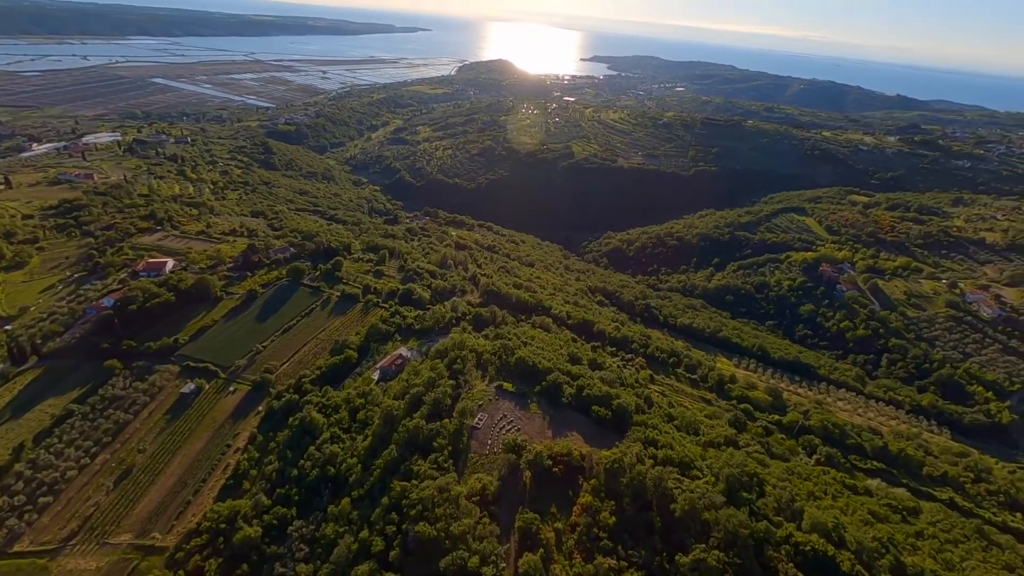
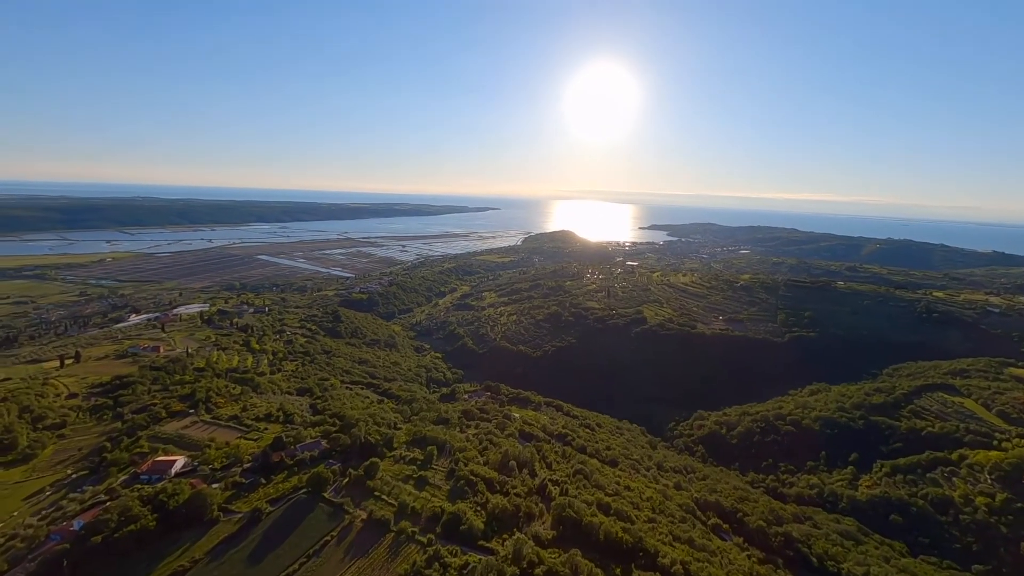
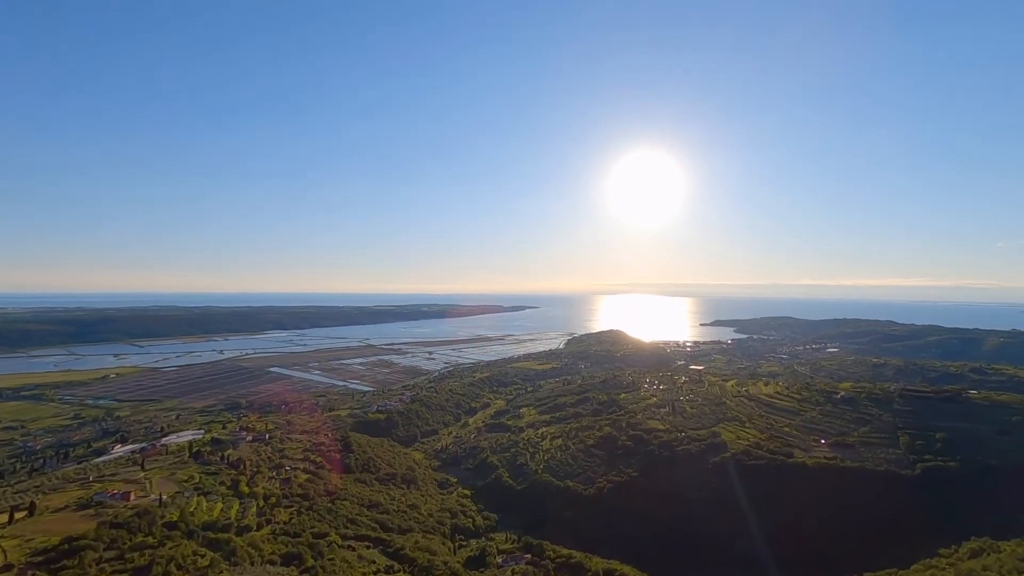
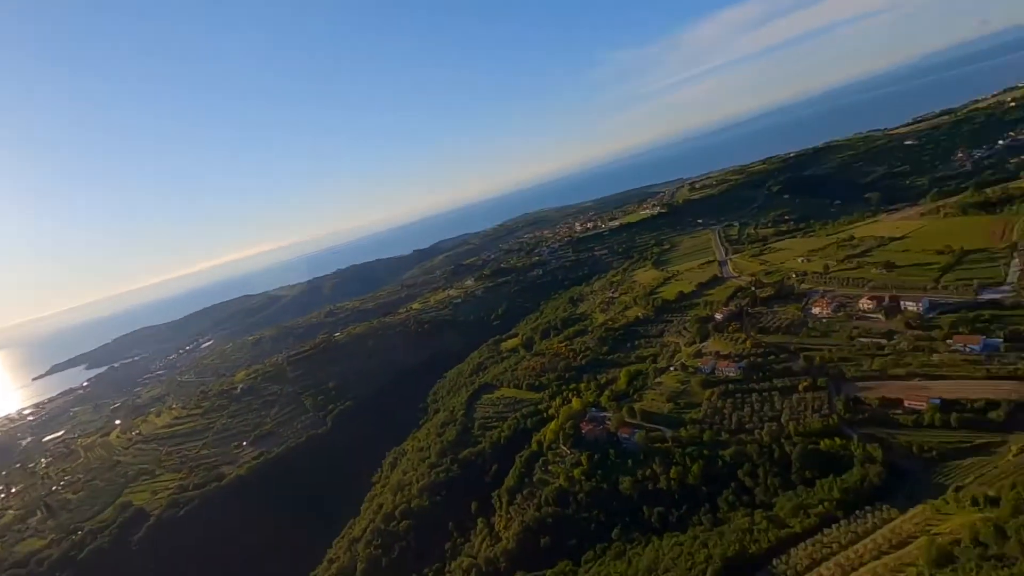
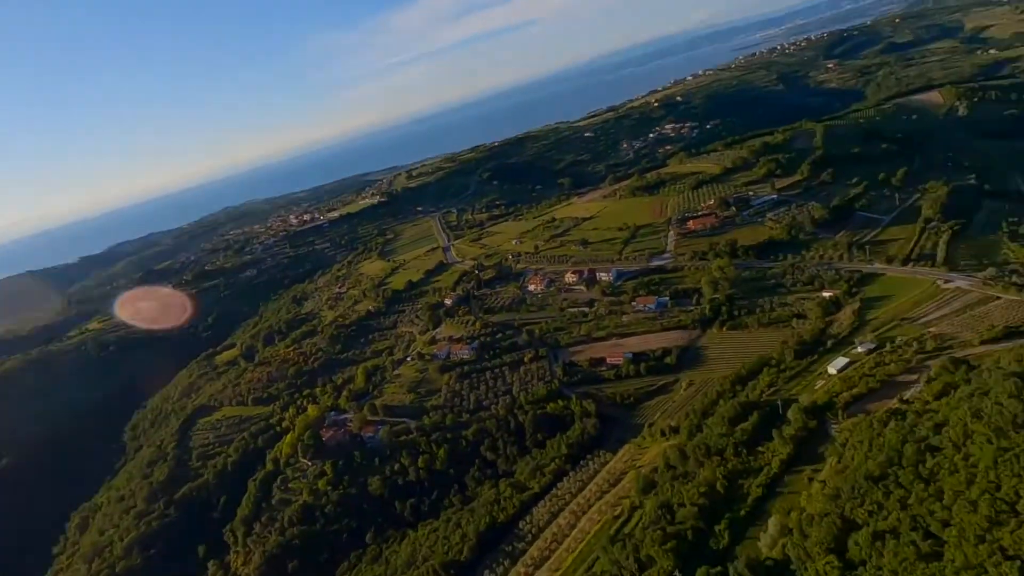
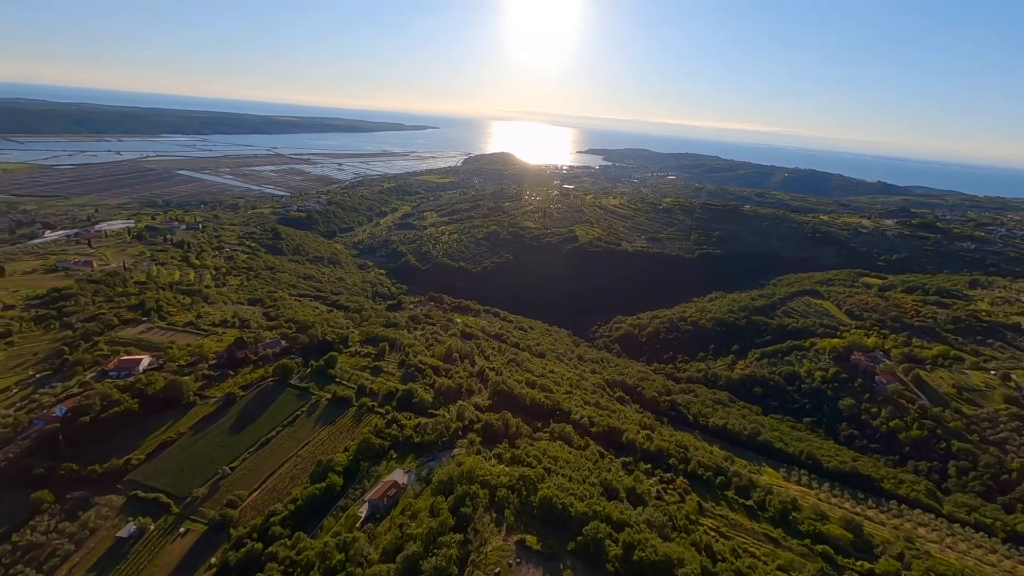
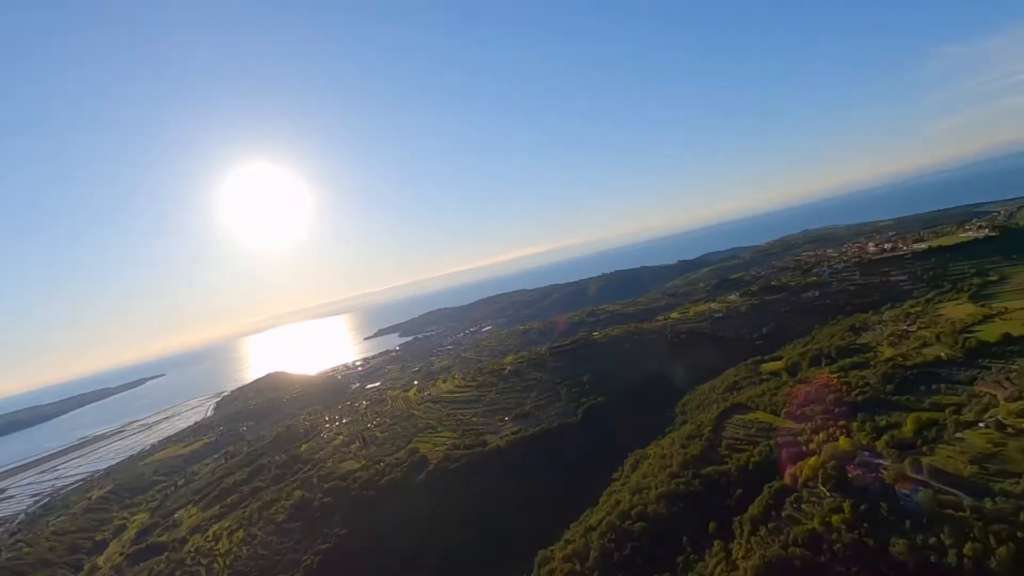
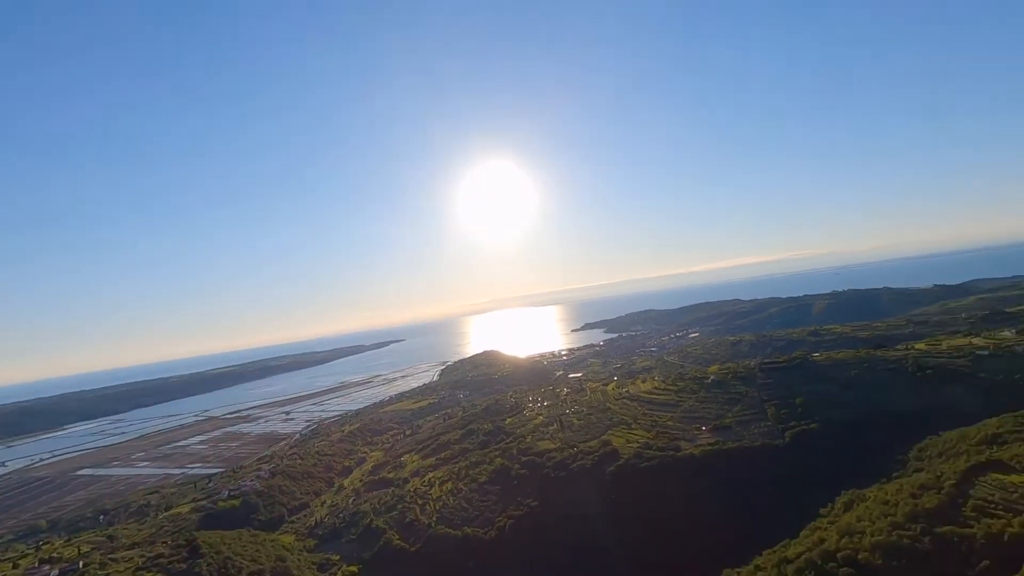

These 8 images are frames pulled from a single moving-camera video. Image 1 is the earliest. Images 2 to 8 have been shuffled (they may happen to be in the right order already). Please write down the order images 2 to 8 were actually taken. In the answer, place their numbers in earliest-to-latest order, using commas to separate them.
6, 2, 3, 8, 7, 4, 5
